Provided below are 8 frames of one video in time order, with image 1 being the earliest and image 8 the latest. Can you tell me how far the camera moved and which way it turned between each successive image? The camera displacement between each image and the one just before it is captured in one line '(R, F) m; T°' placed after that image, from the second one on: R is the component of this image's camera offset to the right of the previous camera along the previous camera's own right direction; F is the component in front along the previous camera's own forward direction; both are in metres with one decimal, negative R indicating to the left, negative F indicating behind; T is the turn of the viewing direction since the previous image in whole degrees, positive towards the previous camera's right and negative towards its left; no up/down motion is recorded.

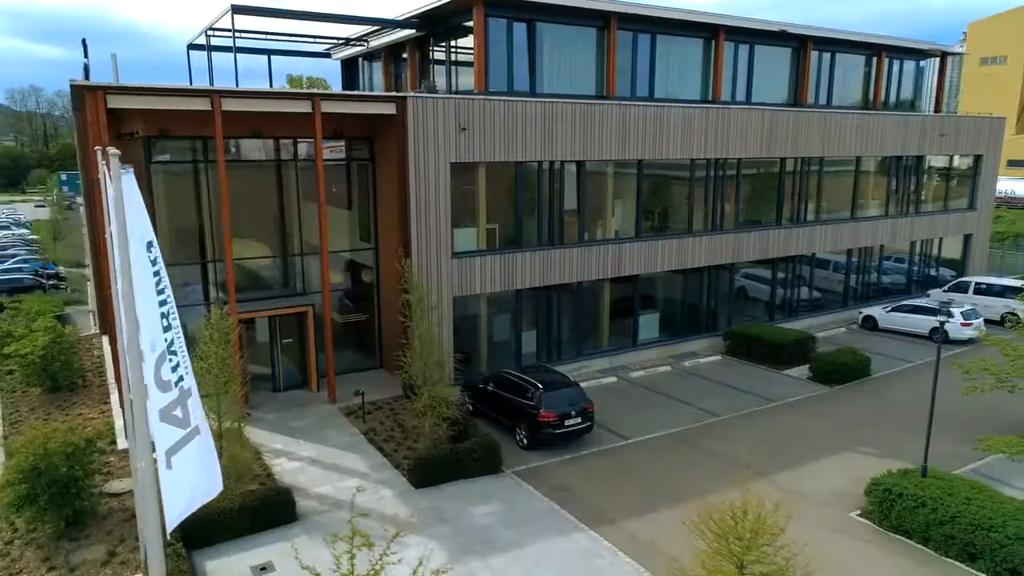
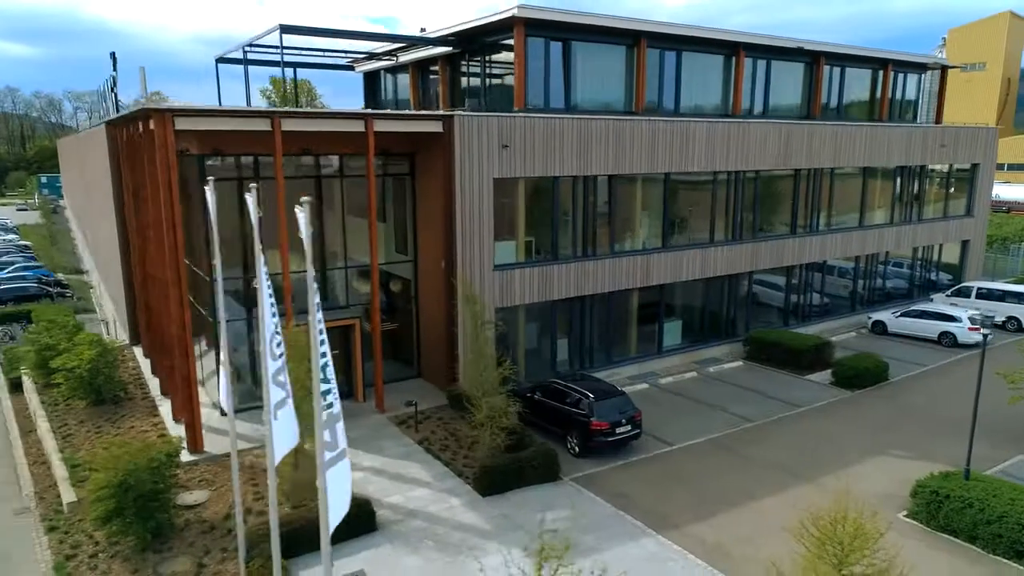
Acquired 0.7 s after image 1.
(-1.5, -0.5) m; +2°
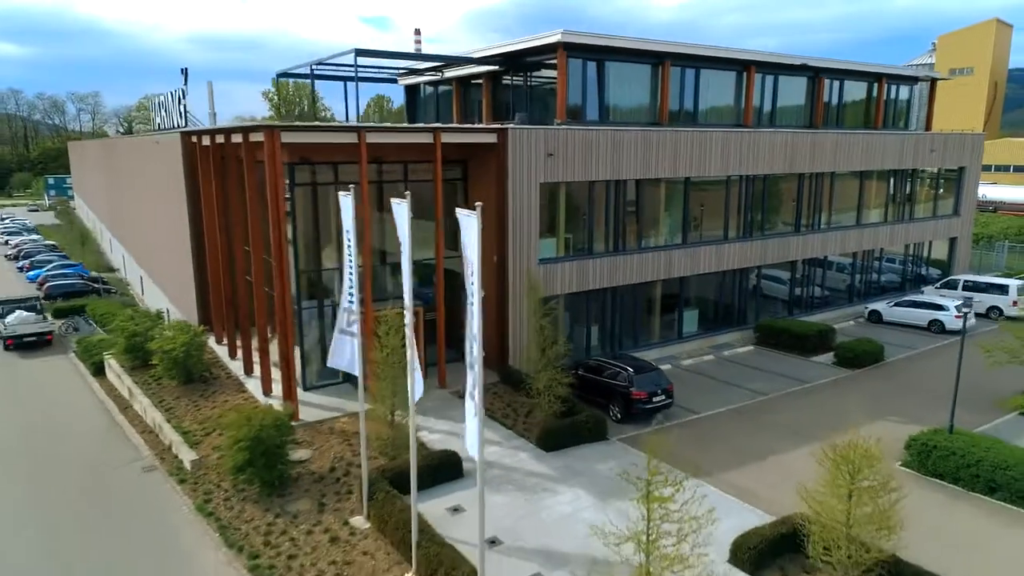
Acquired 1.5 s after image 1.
(-1.4, -2.5) m; +1°
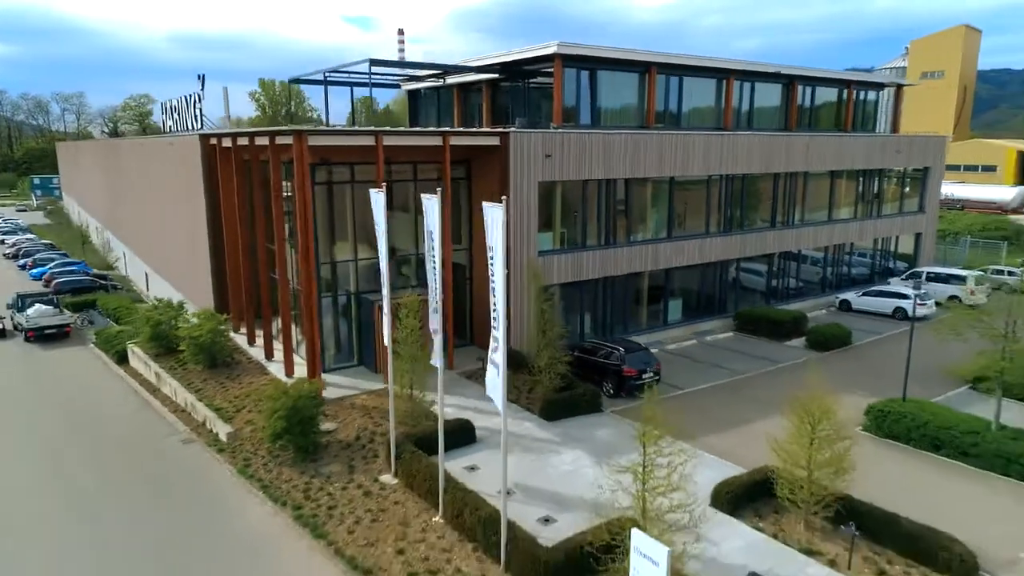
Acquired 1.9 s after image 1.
(-0.5, -1.9) m; +1°
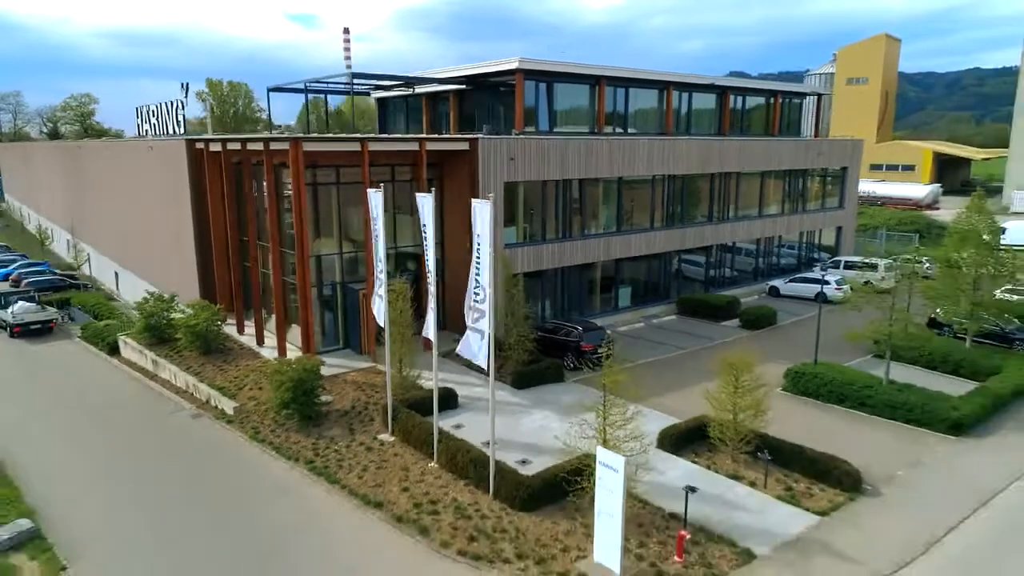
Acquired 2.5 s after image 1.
(-0.7, -2.7) m; +4°
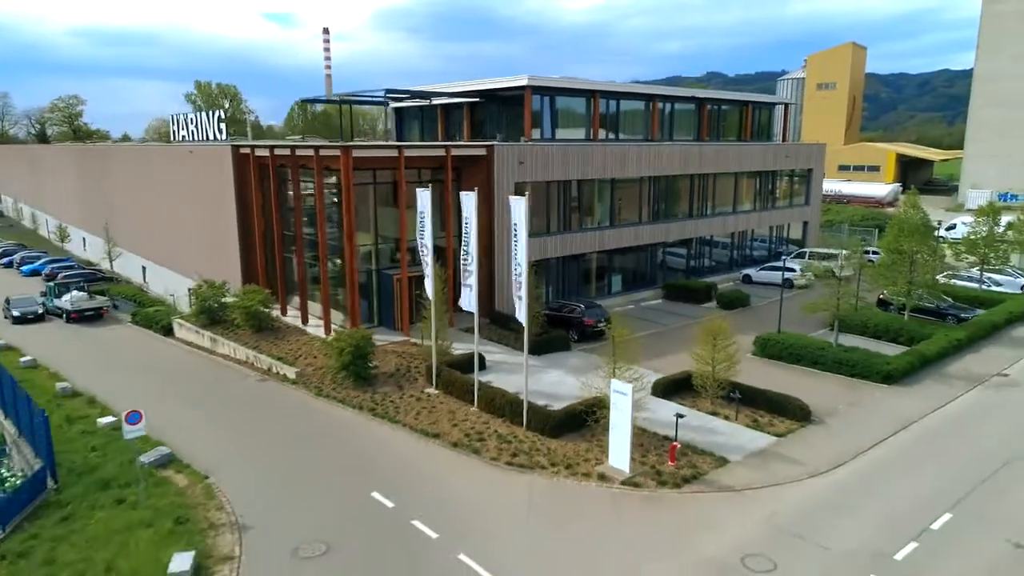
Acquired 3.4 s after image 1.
(-1.2, -4.1) m; +2°
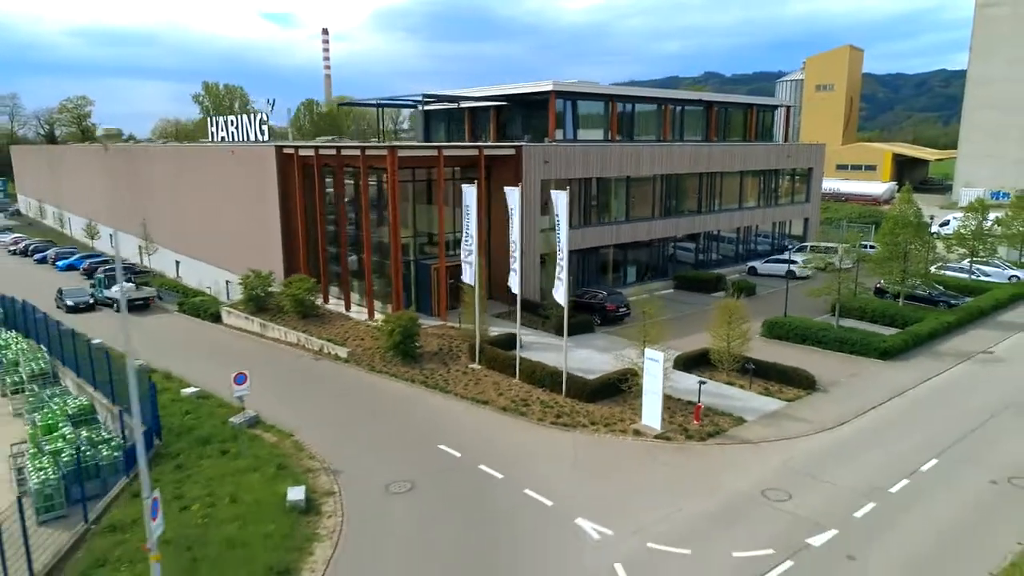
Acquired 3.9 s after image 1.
(-1.3, -2.5) m; 0°
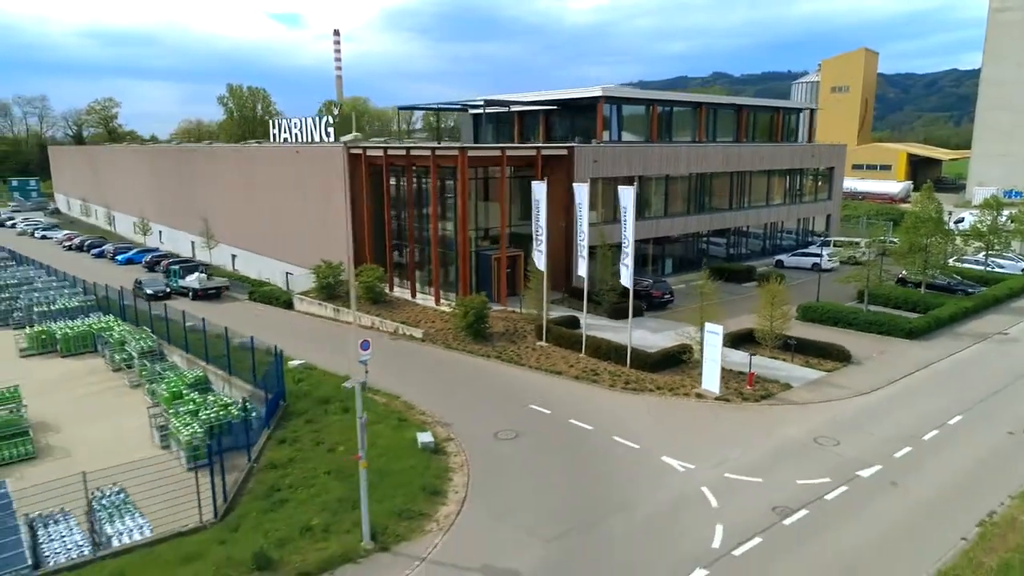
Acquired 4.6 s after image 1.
(-2.1, -2.9) m; -1°
